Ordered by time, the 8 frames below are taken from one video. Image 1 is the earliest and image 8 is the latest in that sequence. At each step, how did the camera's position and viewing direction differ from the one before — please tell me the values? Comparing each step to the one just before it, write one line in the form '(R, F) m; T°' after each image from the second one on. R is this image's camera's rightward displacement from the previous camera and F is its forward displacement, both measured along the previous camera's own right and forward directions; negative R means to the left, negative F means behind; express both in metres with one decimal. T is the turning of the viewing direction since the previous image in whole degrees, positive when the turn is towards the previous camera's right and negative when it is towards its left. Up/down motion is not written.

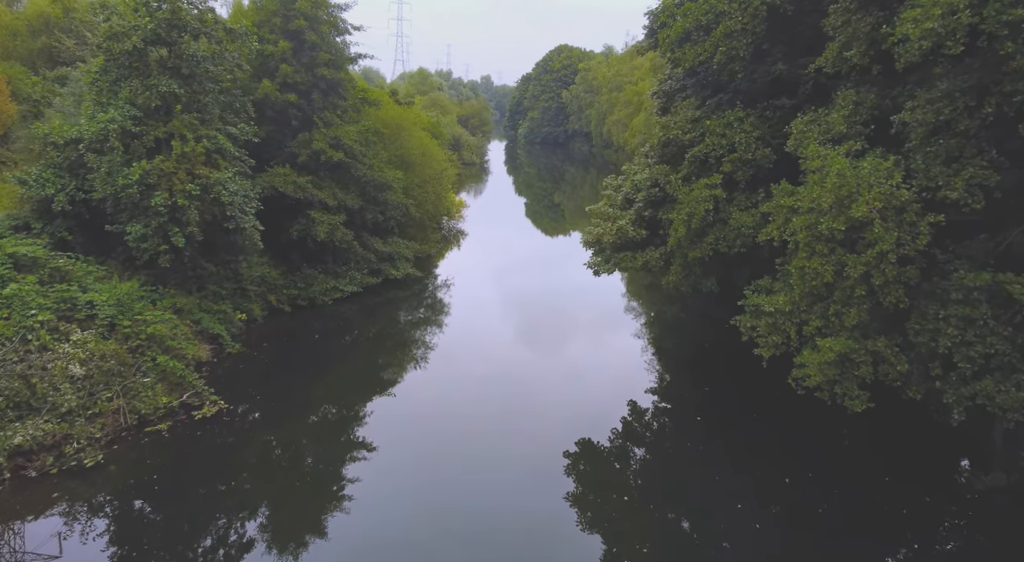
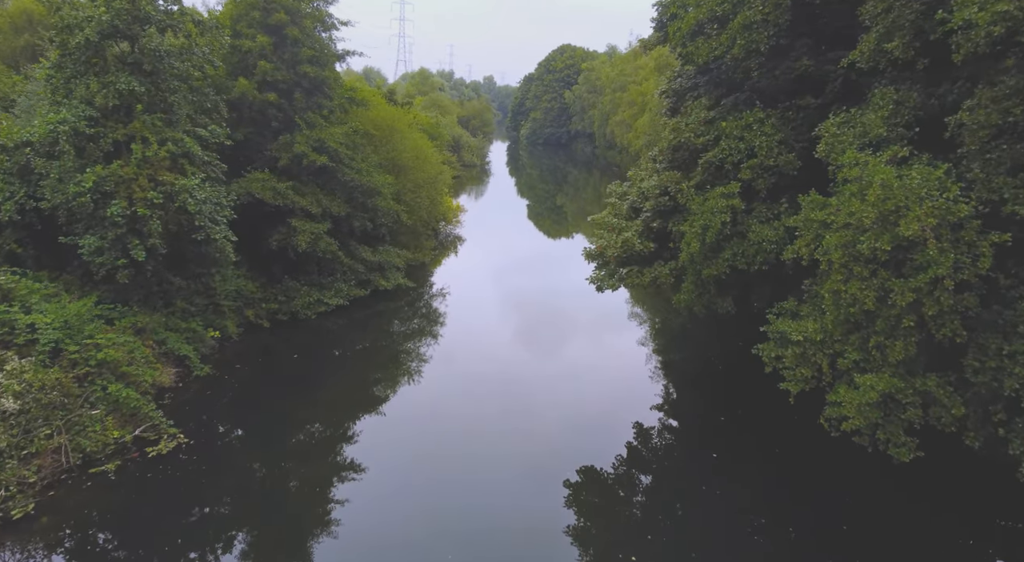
(+0.2, +1.4) m; 0°
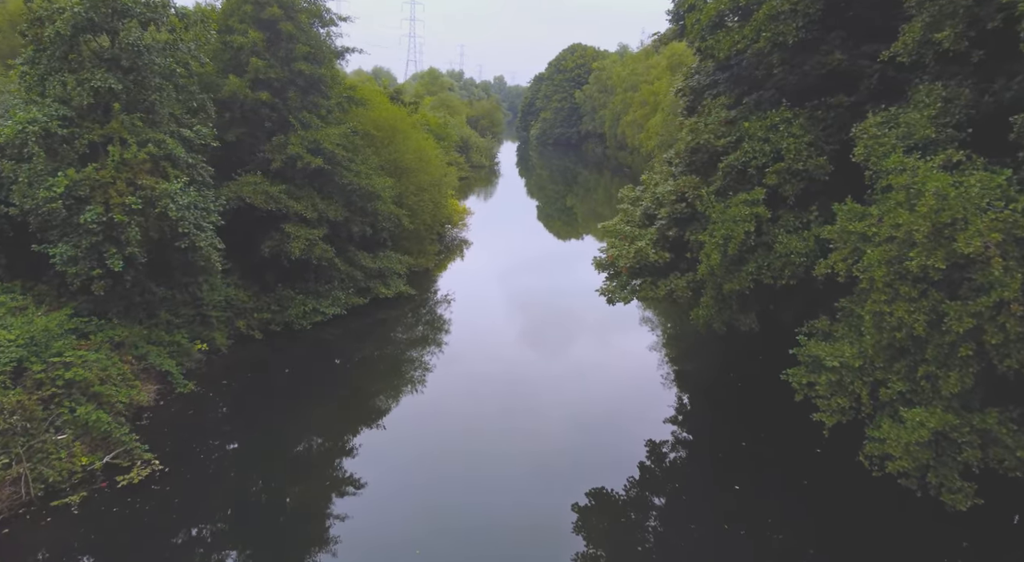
(+0.1, +1.0) m; -1°
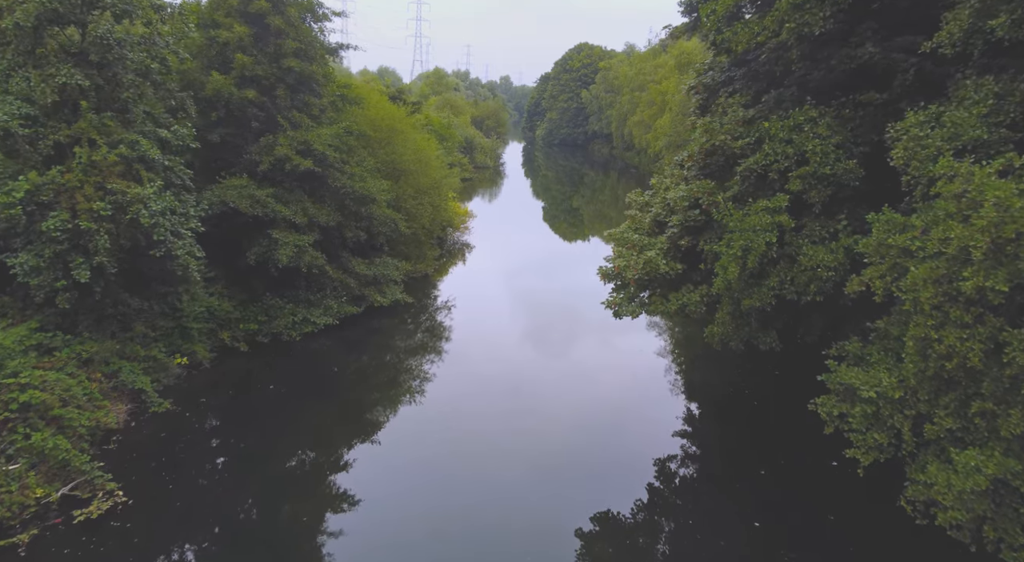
(+0.1, +1.0) m; 0°
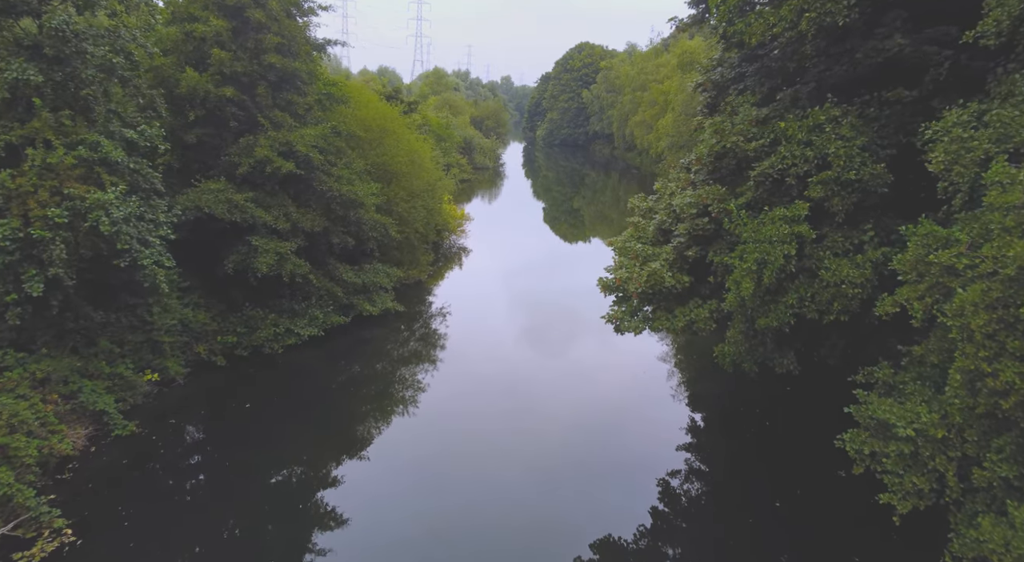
(+0.1, +1.0) m; 0°
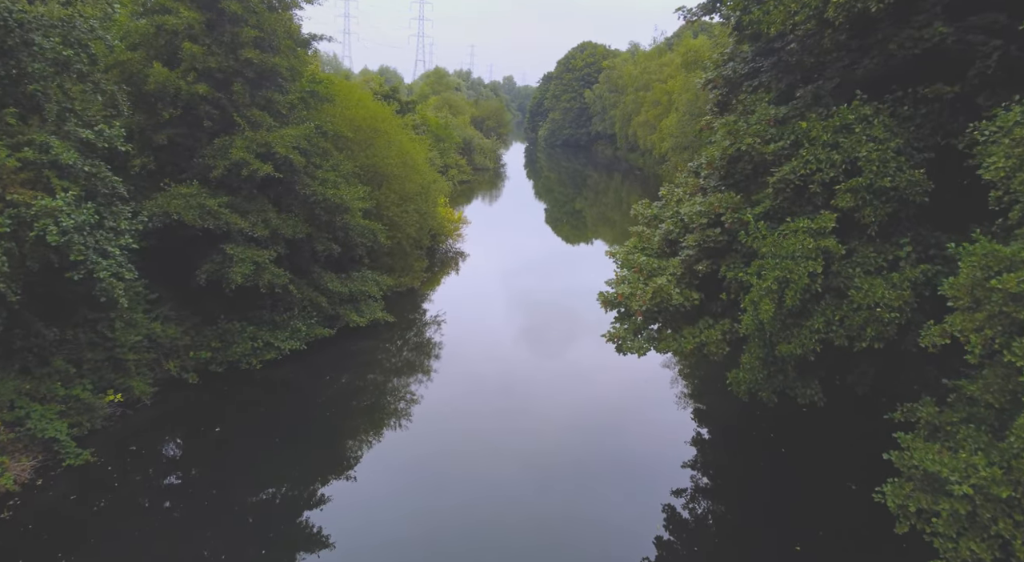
(+0.2, +1.1) m; 0°
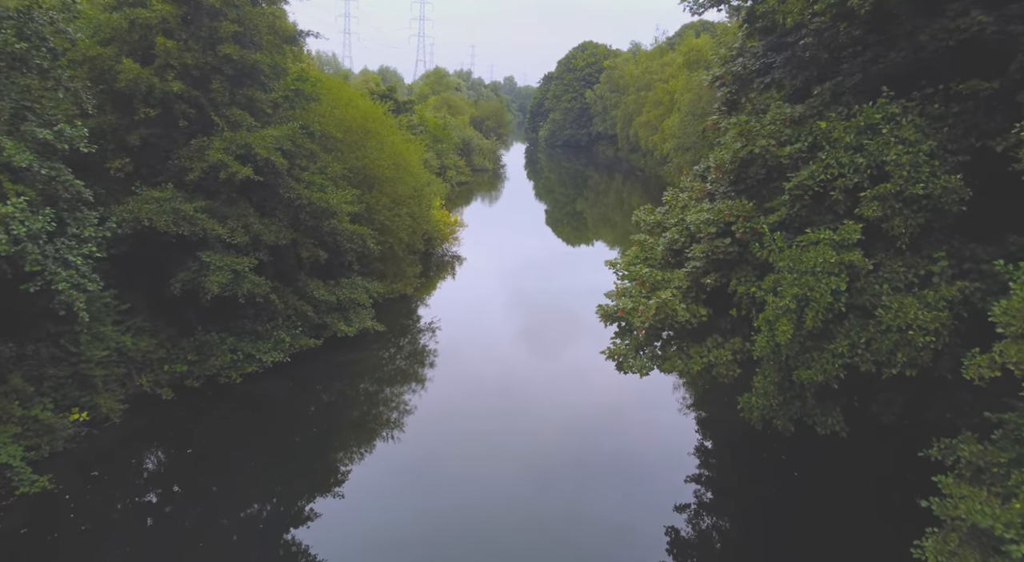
(+0.1, +0.8) m; 0°
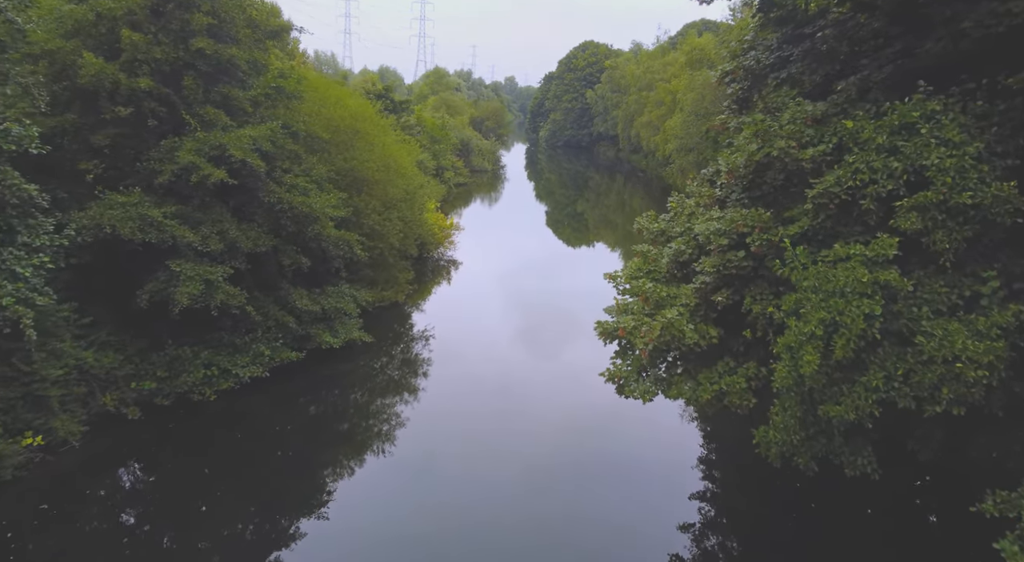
(+0.1, +0.9) m; 0°
